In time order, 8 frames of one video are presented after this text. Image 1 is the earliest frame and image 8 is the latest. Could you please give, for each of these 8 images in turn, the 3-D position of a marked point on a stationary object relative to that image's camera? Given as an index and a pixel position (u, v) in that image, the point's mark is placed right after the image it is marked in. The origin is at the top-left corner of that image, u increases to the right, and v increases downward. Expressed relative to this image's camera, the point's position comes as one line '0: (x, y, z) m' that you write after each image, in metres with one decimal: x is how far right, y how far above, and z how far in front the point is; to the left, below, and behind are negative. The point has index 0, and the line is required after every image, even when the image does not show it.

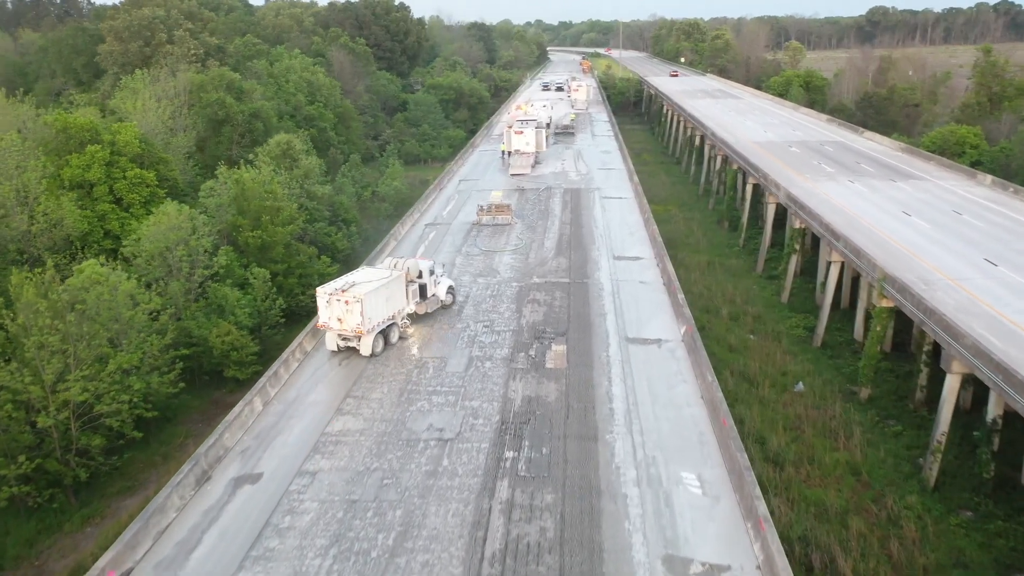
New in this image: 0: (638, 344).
0: (+2.7, -1.2, +17.7) m
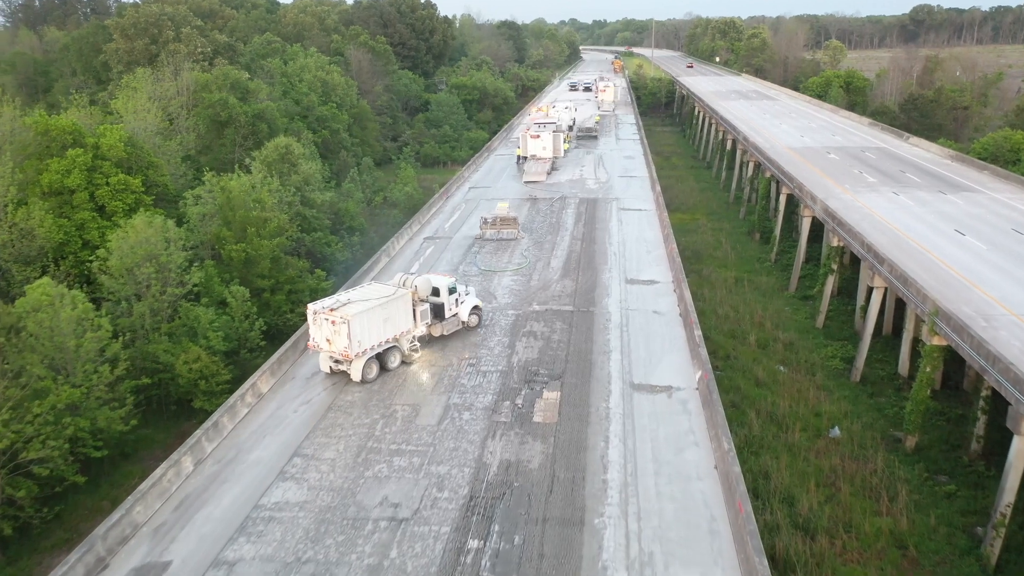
0: (+2.4, -1.9, +15.1) m
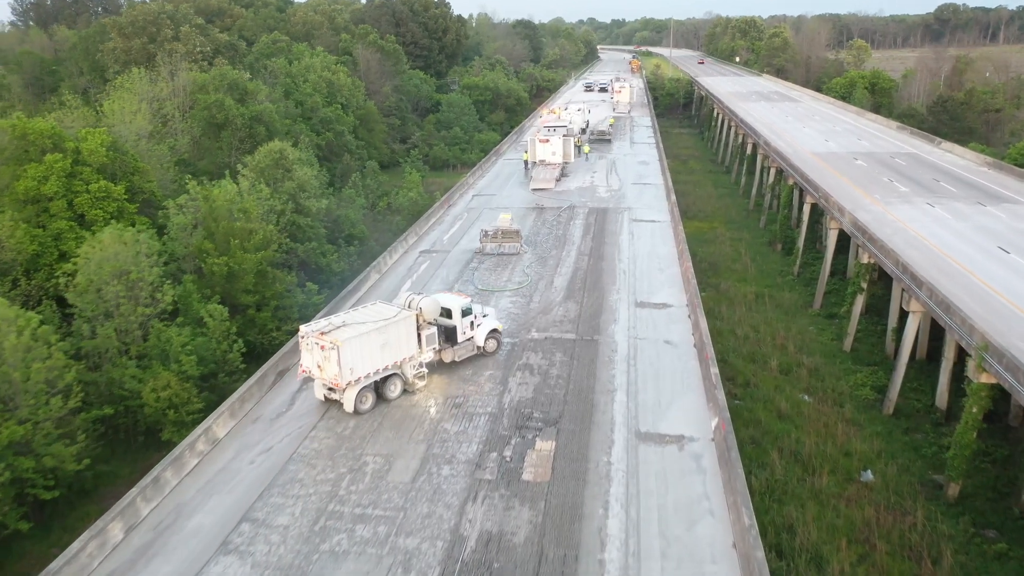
0: (+2.2, -2.5, +13.1) m
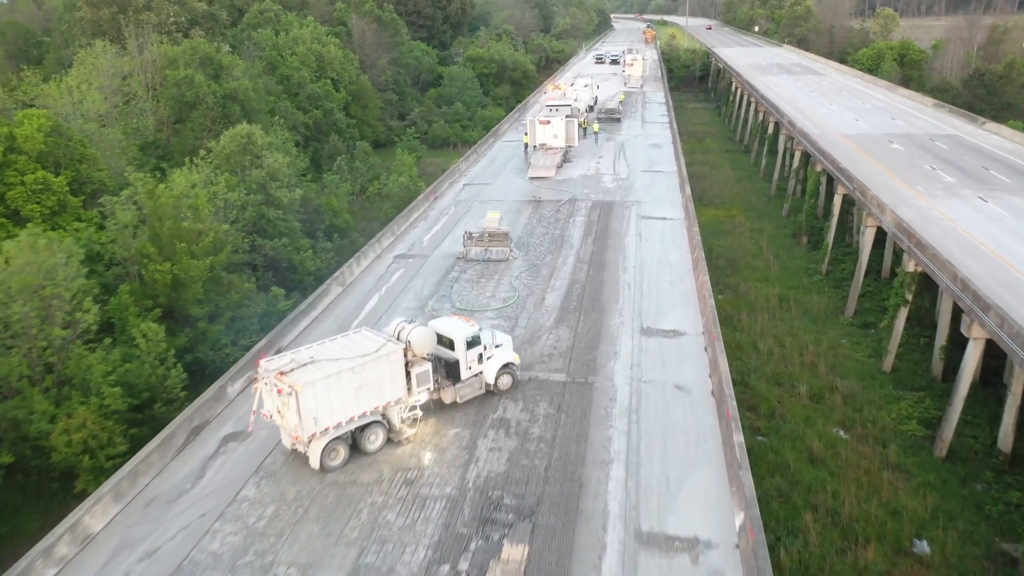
0: (+1.7, -3.2, +9.9) m
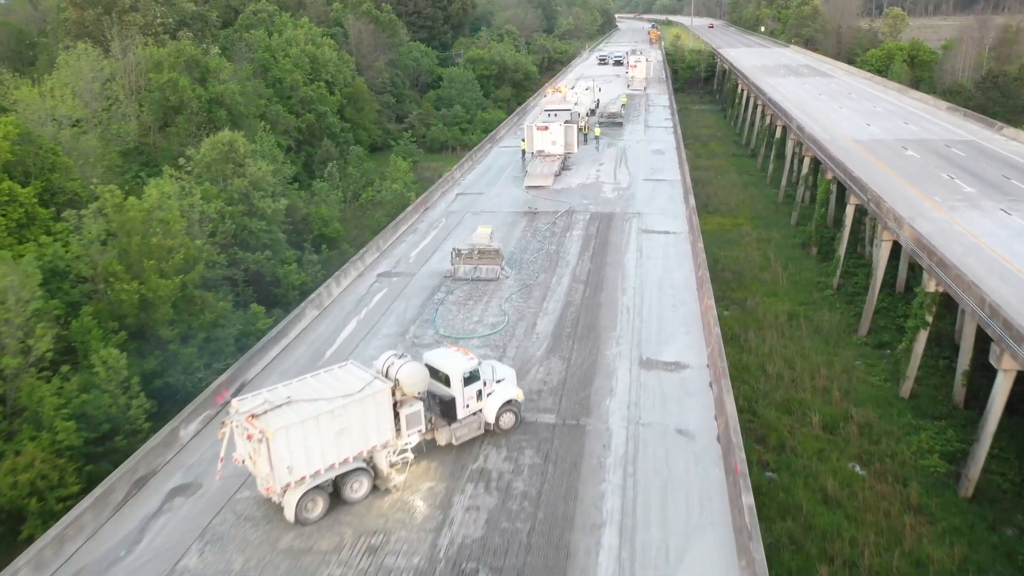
0: (+1.5, -3.7, +8.5) m
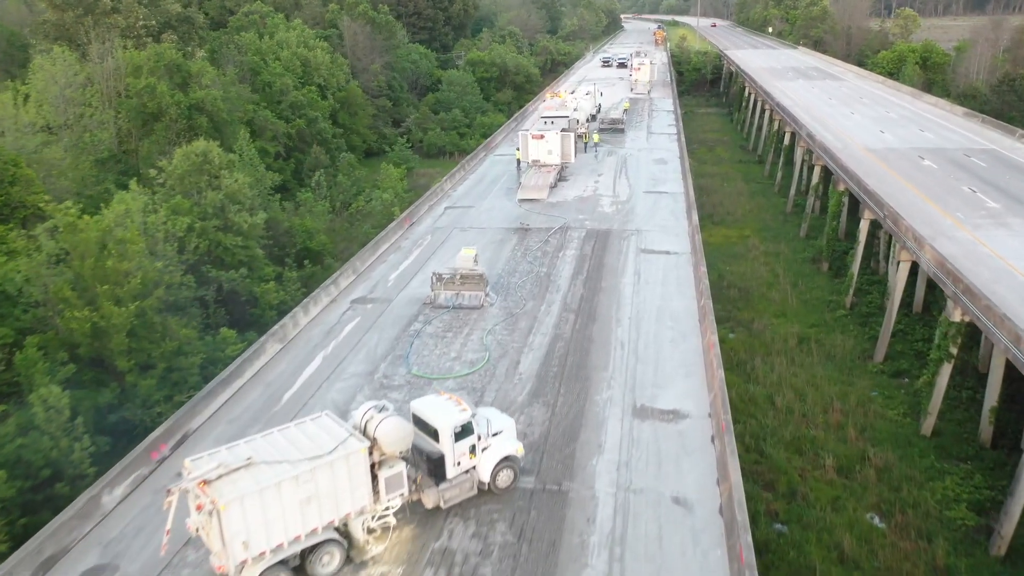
0: (+1.0, -4.3, +6.9) m
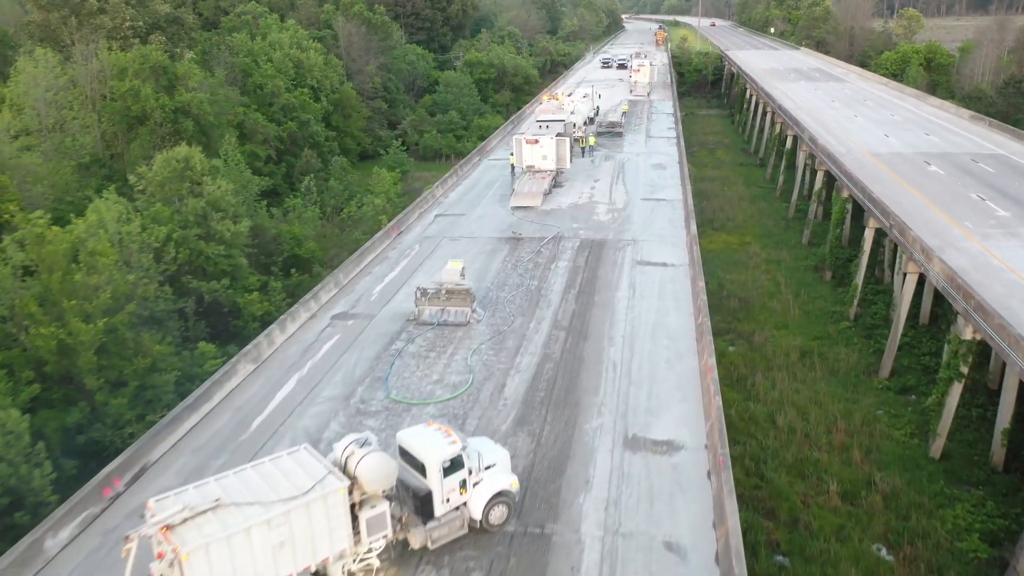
0: (+0.8, -4.6, +6.0) m
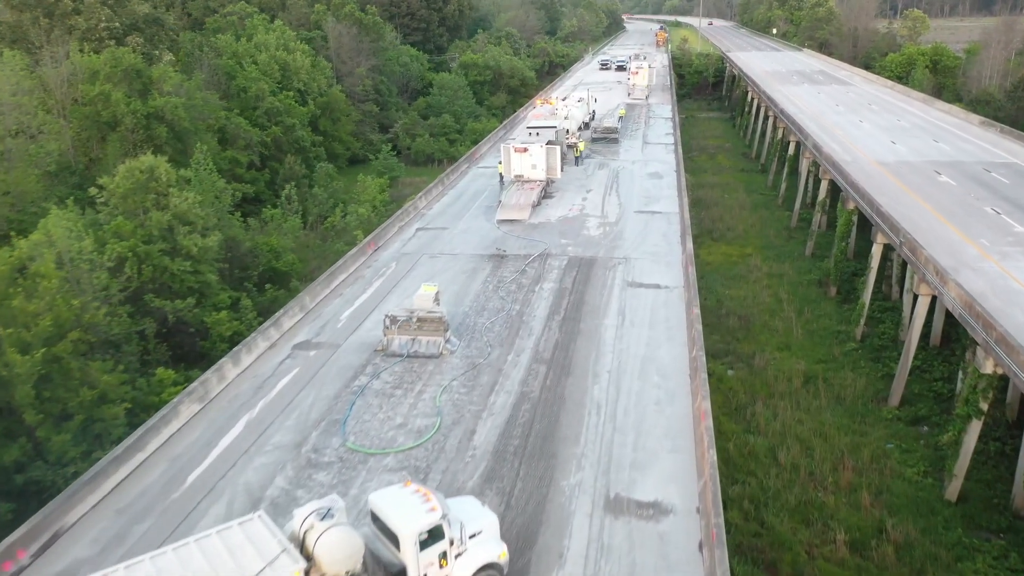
0: (+0.3, -5.2, +4.5) m
